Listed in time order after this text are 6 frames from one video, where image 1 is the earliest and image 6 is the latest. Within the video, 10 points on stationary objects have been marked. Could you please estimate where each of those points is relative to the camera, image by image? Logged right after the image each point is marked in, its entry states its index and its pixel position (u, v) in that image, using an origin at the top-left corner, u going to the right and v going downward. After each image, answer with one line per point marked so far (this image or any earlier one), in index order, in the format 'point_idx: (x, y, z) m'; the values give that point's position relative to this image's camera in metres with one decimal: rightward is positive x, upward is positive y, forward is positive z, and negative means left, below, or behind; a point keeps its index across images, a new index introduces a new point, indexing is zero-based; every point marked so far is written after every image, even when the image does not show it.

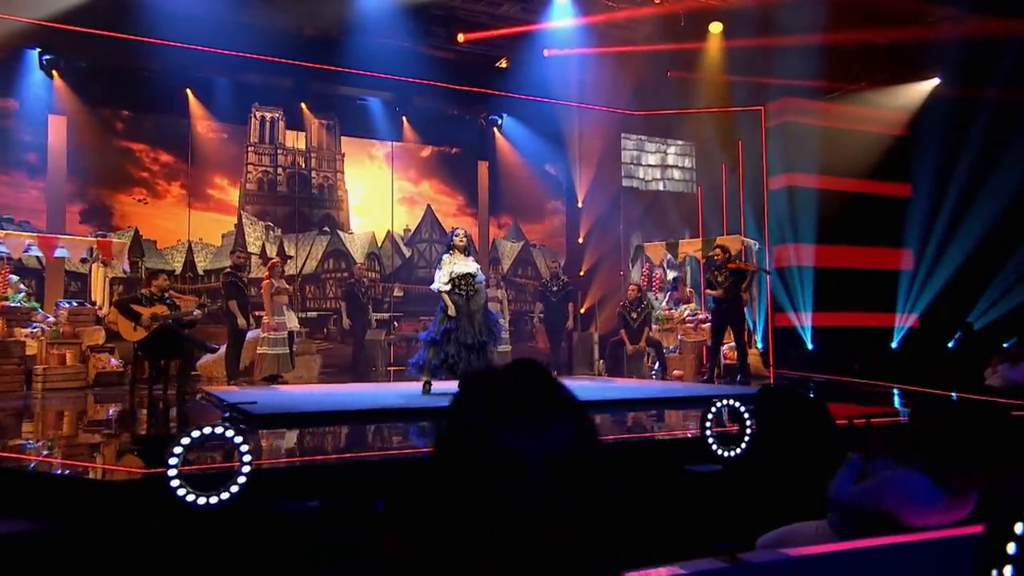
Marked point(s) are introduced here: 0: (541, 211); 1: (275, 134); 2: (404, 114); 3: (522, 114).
0: (+0.4, +1.2, +12.7) m
1: (-3.0, +2.0, +11.0) m
2: (-1.5, +2.4, +11.8) m
3: (+0.1, +2.5, +12.5) m
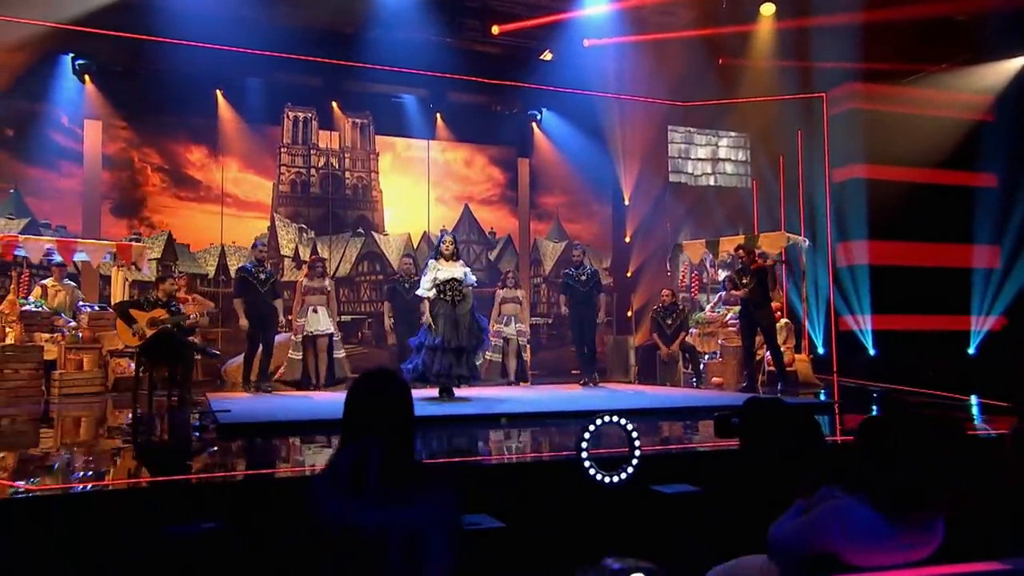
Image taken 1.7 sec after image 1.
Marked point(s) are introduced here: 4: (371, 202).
0: (+1.0, +1.2, +12.1) m
1: (-2.5, +1.9, +10.8) m
2: (-1.0, +2.4, +11.4) m
3: (+0.7, +2.5, +11.9) m
4: (-1.8, +1.1, +11.1) m
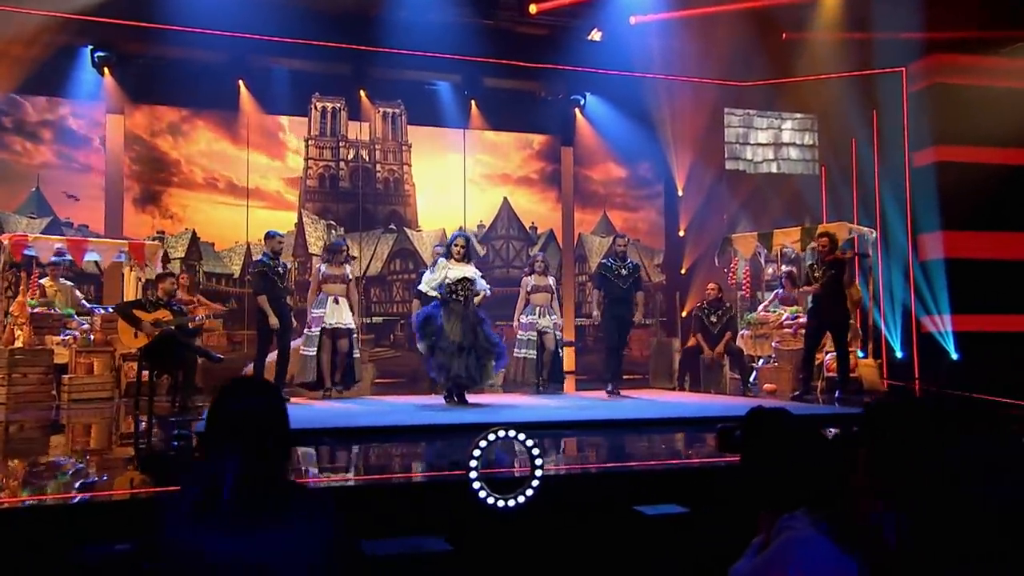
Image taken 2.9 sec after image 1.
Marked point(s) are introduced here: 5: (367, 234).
0: (+1.5, +1.2, +11.2) m
1: (-2.1, +1.9, +10.3) m
2: (-0.5, +2.4, +10.7) m
3: (+1.2, +2.5, +11.1) m
4: (-1.3, +1.1, +10.5) m
5: (-1.7, +0.6, +10.4) m
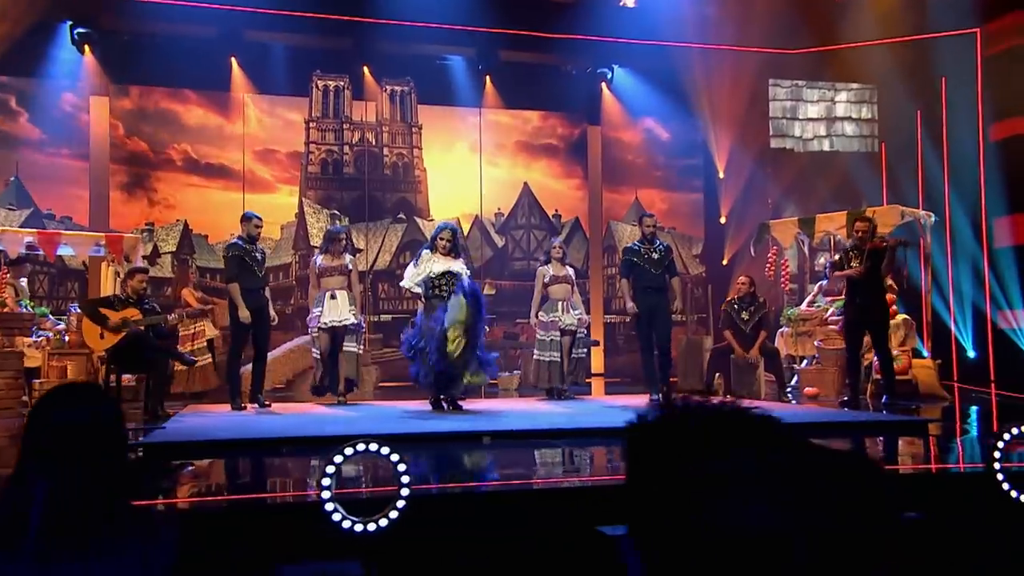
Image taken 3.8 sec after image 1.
0: (+1.8, +1.3, +10.1) m
1: (-1.9, +2.0, +9.4) m
2: (-0.3, +2.4, +9.8) m
3: (+1.4, +2.6, +10.0) m
4: (-1.1, +1.2, +9.6) m
5: (-1.5, +0.7, +9.5) m
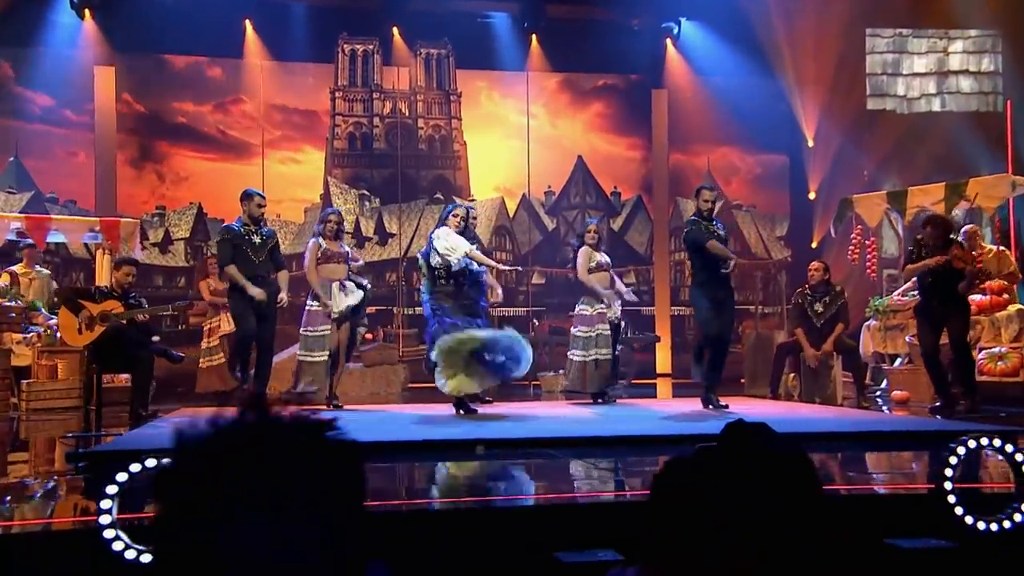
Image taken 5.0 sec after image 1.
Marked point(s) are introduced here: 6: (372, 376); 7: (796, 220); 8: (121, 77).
0: (+2.3, +1.4, +8.8) m
1: (-1.4, +2.1, +8.4) m
2: (+0.3, +2.5, +8.6) m
3: (+2.0, +2.7, +8.7) m
4: (-0.6, +1.3, +8.5) m
5: (-1.0, +0.8, +8.4) m
6: (-1.3, -0.8, +8.0) m
7: (+2.9, +0.7, +8.8) m
8: (-3.5, +1.9, +7.8) m
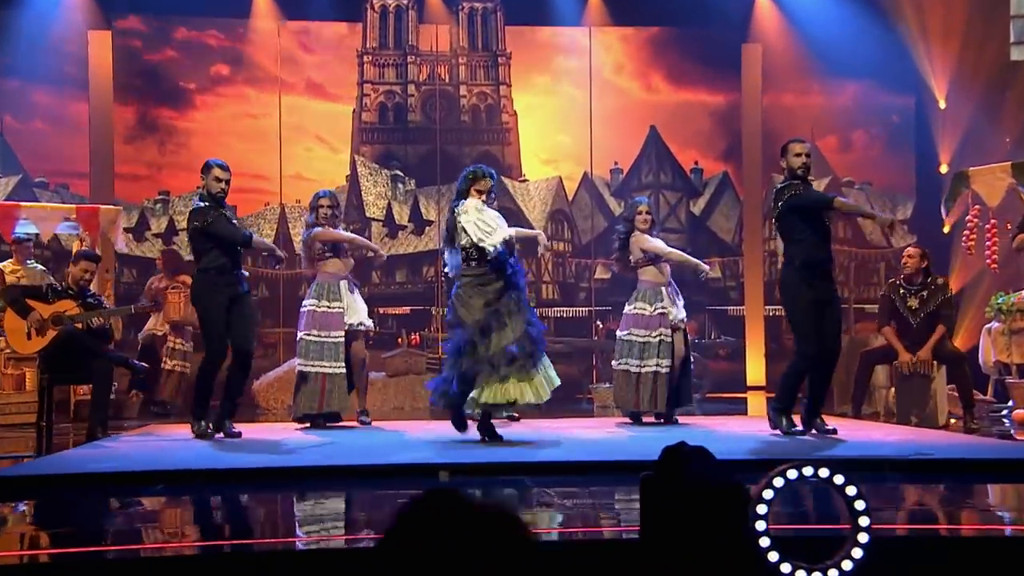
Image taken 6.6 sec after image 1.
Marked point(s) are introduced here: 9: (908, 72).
0: (+2.8, +1.4, +7.2) m
1: (-0.9, +2.1, +7.1) m
2: (+0.7, +2.6, +7.2) m
3: (+2.4, +2.7, +7.2) m
4: (-0.1, +1.3, +7.2) m
5: (-0.5, +0.8, +7.1) m
6: (-0.9, -0.8, +6.7) m
7: (+3.4, +0.7, +7.2) m
8: (-3.1, +1.9, +6.8) m
9: (+3.3, +1.8, +7.2) m
